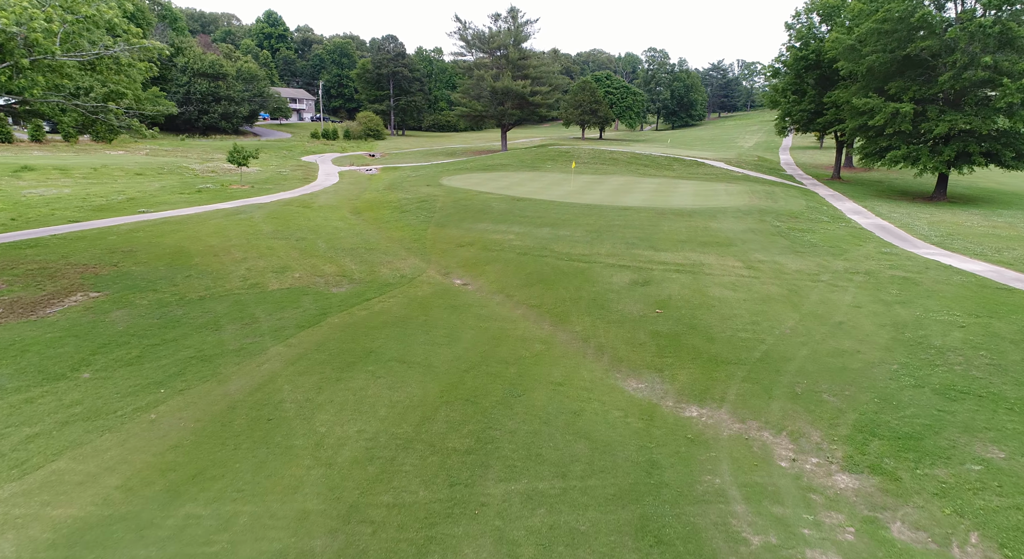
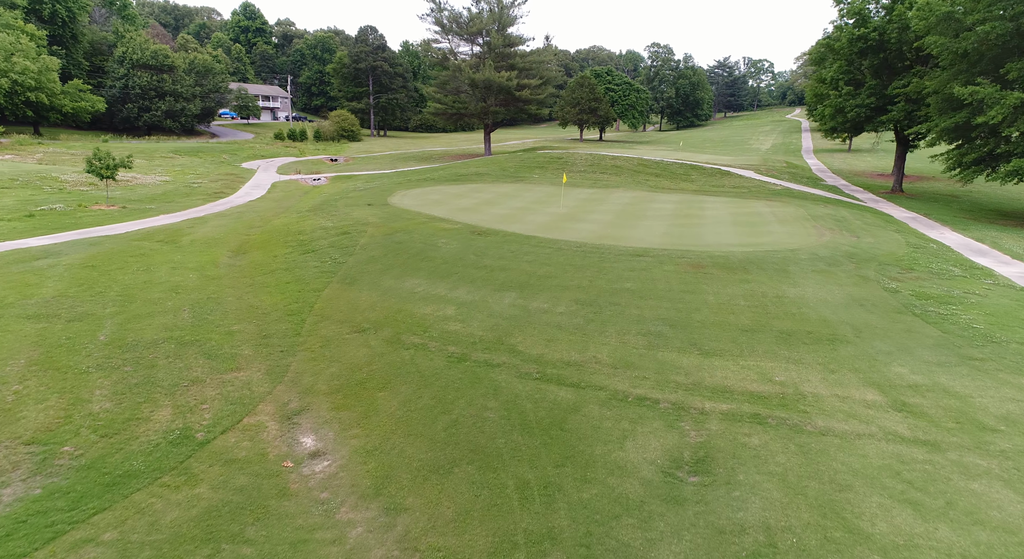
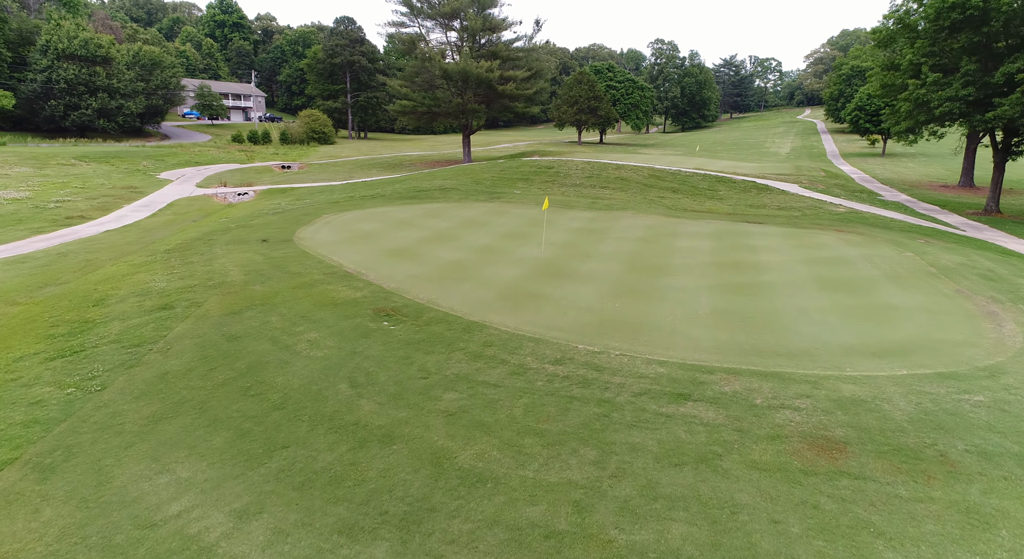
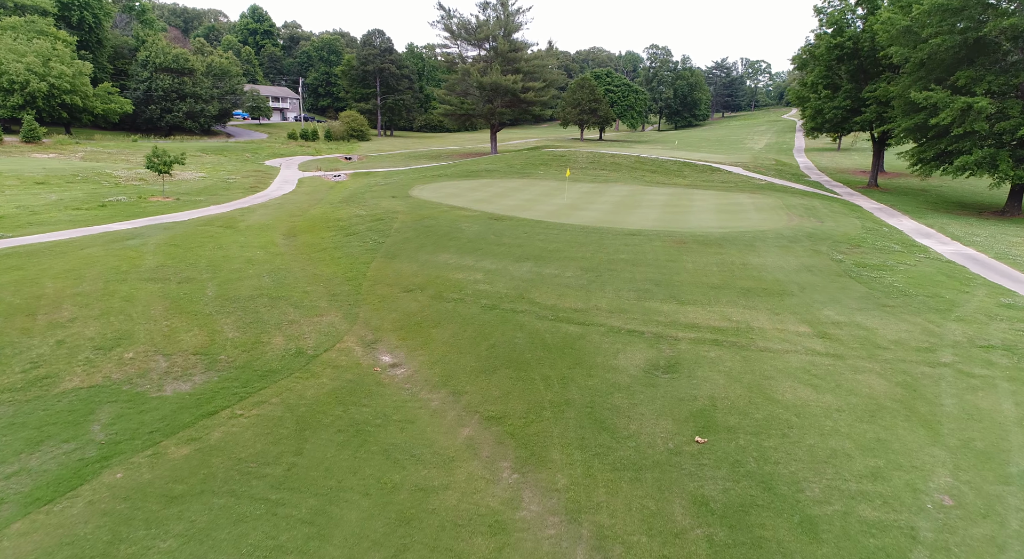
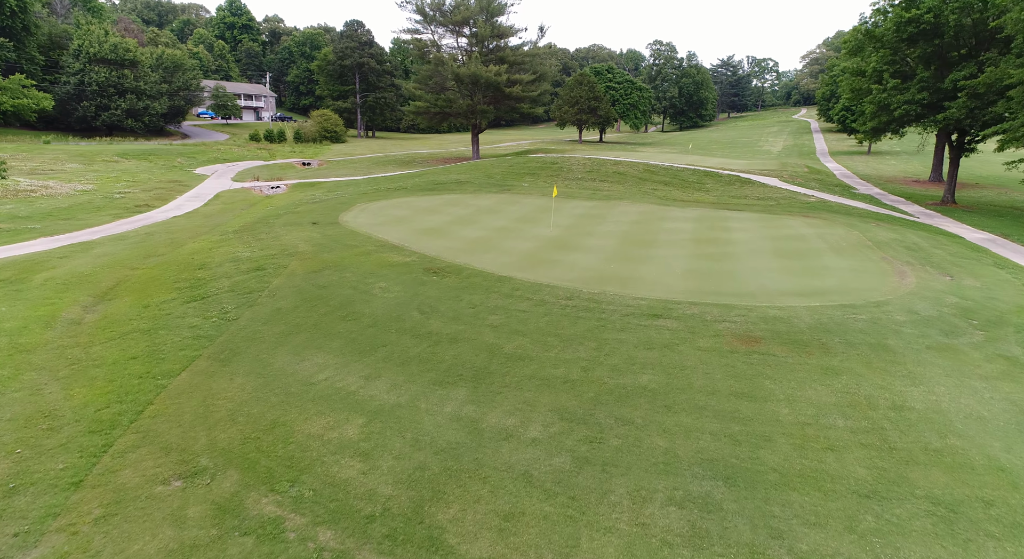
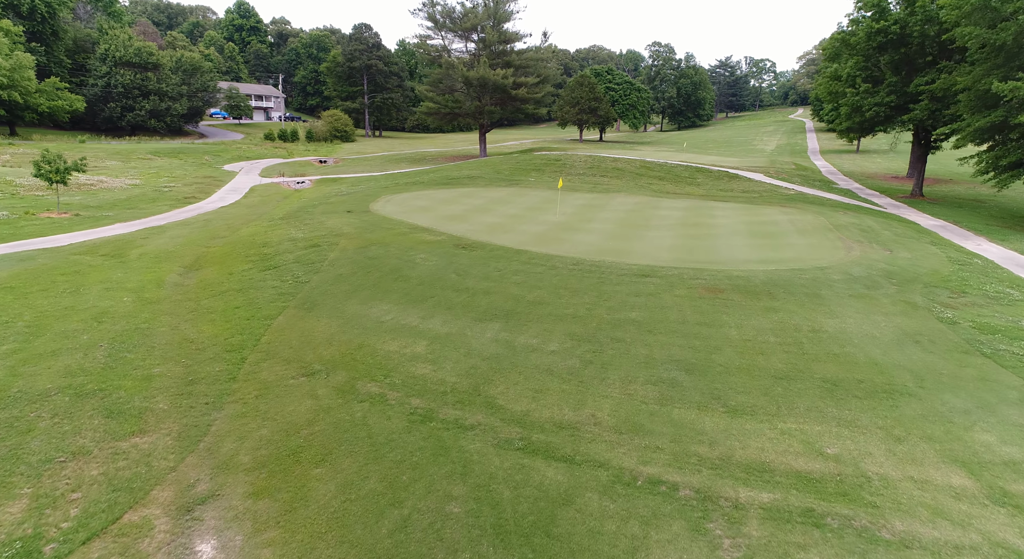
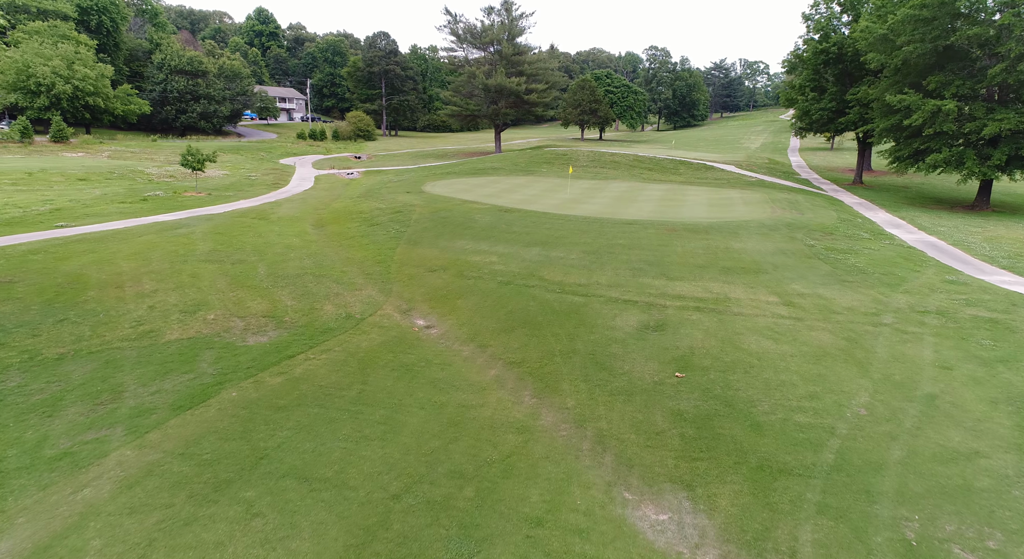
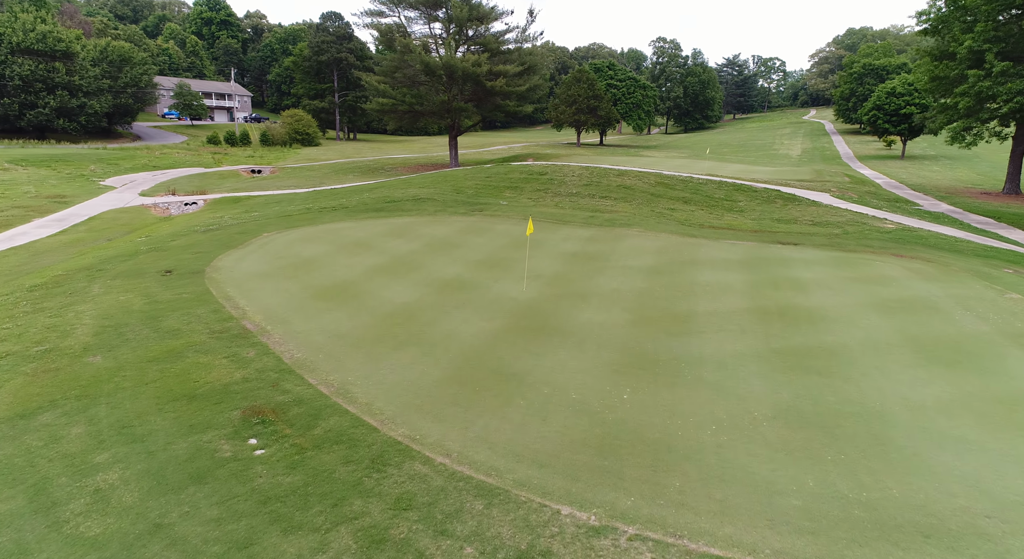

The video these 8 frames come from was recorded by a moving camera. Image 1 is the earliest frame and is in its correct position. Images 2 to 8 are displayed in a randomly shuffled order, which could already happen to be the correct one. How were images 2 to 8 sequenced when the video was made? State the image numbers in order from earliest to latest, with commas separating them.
7, 4, 2, 6, 5, 3, 8
